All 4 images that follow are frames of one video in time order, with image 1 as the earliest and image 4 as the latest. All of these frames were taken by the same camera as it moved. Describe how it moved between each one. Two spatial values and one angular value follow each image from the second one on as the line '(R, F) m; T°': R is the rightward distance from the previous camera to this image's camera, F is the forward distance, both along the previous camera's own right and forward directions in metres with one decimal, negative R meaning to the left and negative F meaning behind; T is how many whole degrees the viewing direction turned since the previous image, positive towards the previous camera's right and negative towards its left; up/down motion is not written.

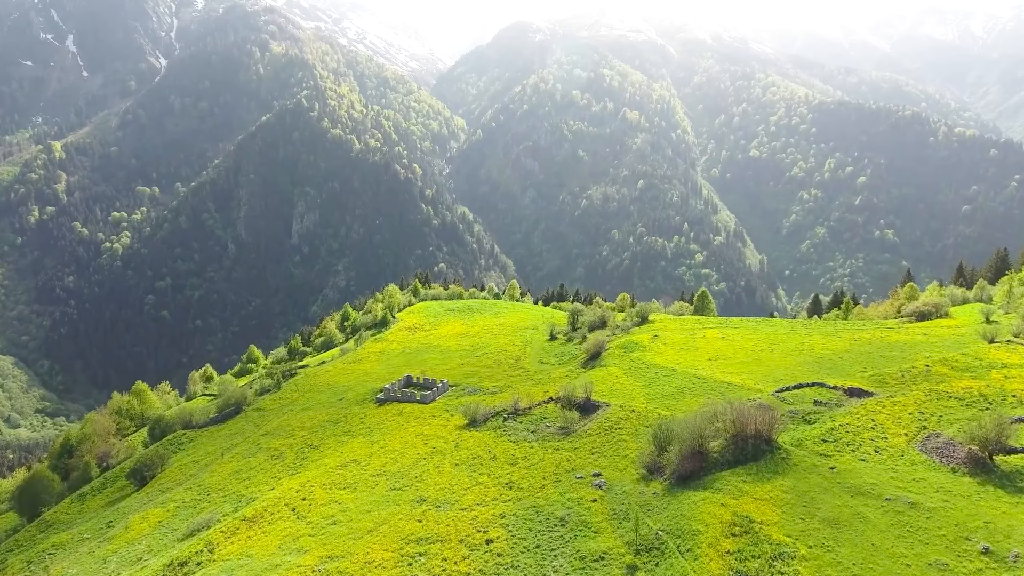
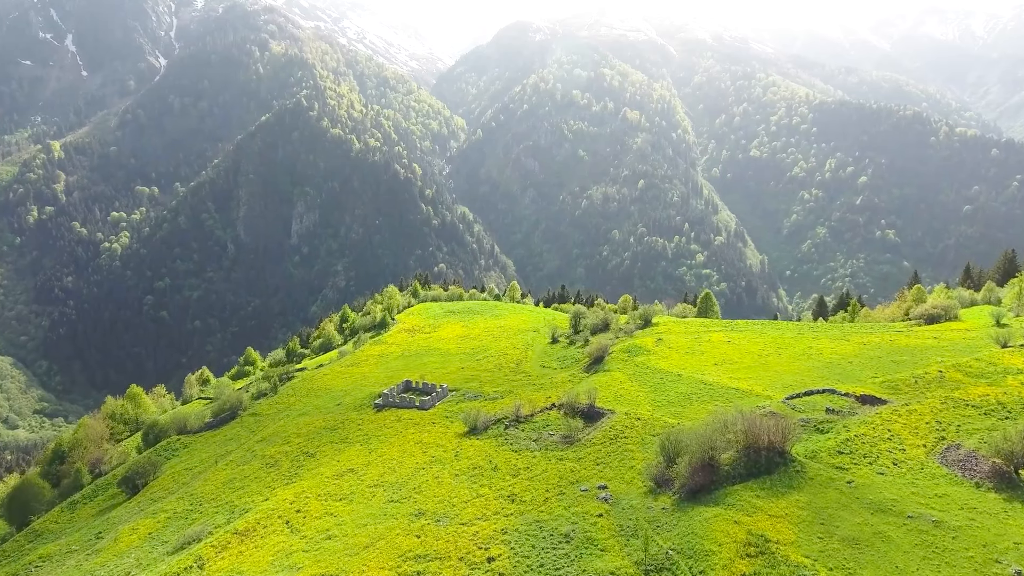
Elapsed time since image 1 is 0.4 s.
(-0.1, +1.8) m; 0°
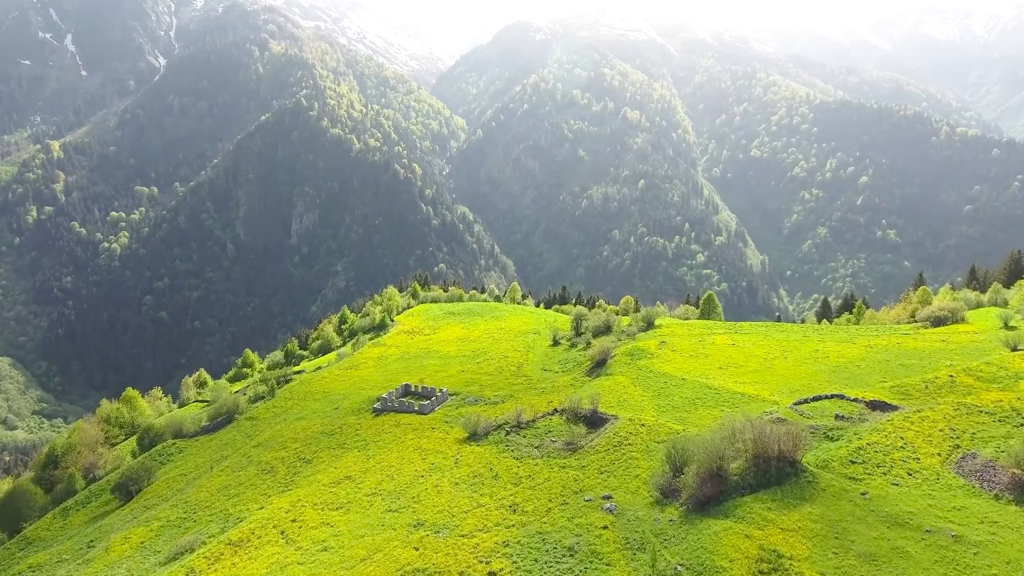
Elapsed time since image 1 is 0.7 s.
(-0.1, +1.3) m; 0°
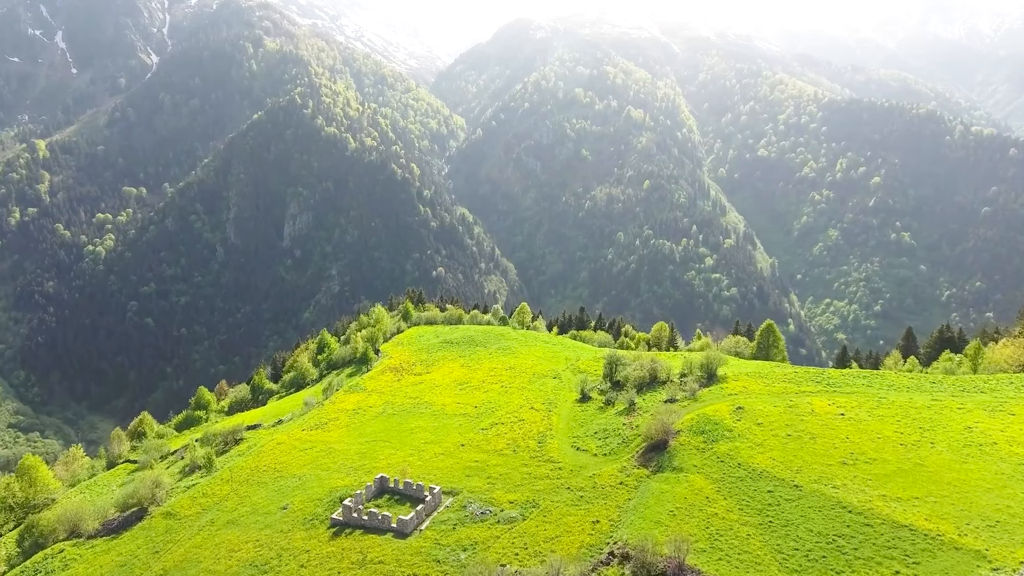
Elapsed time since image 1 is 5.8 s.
(-1.8, +23.3) m; 0°
